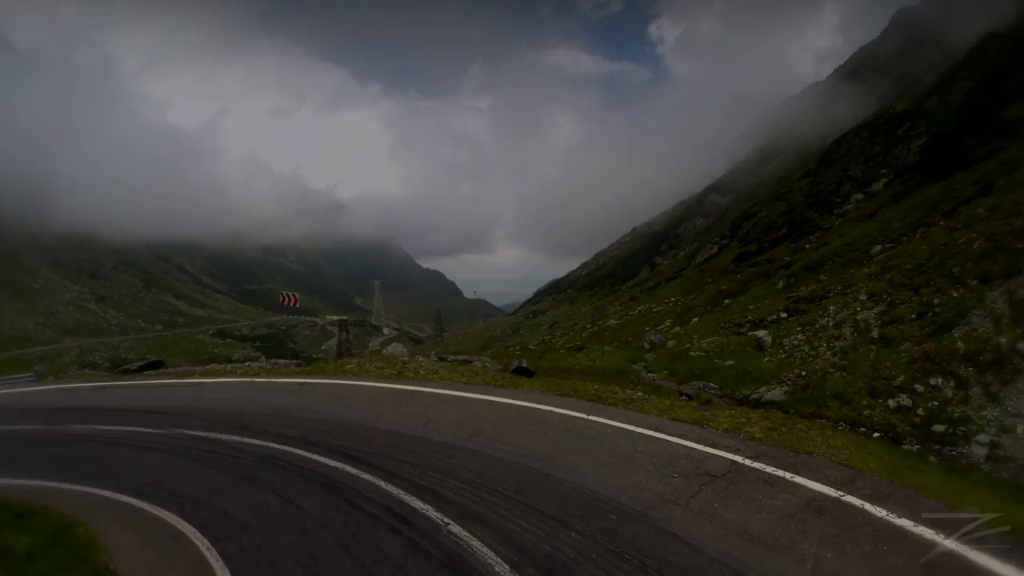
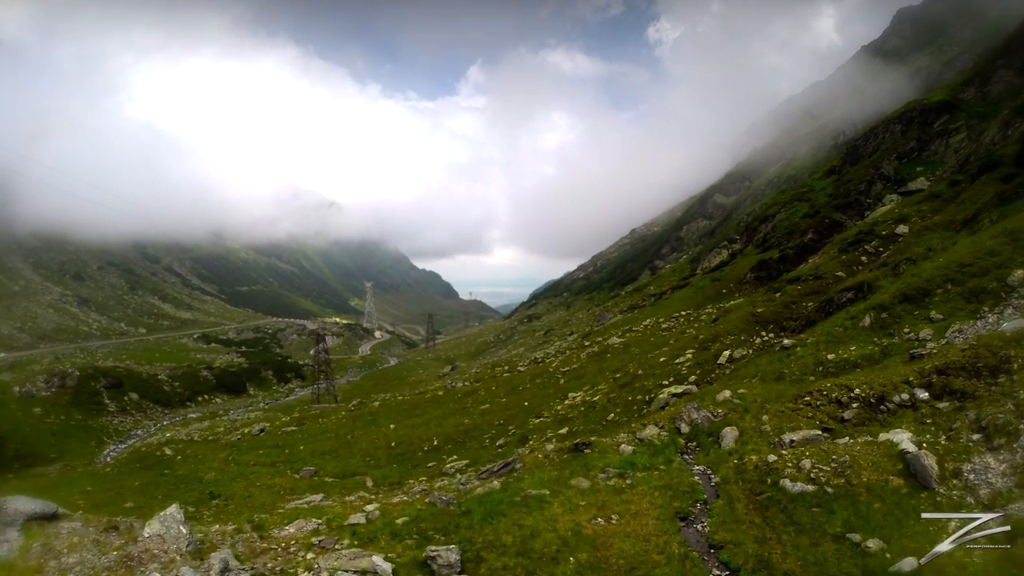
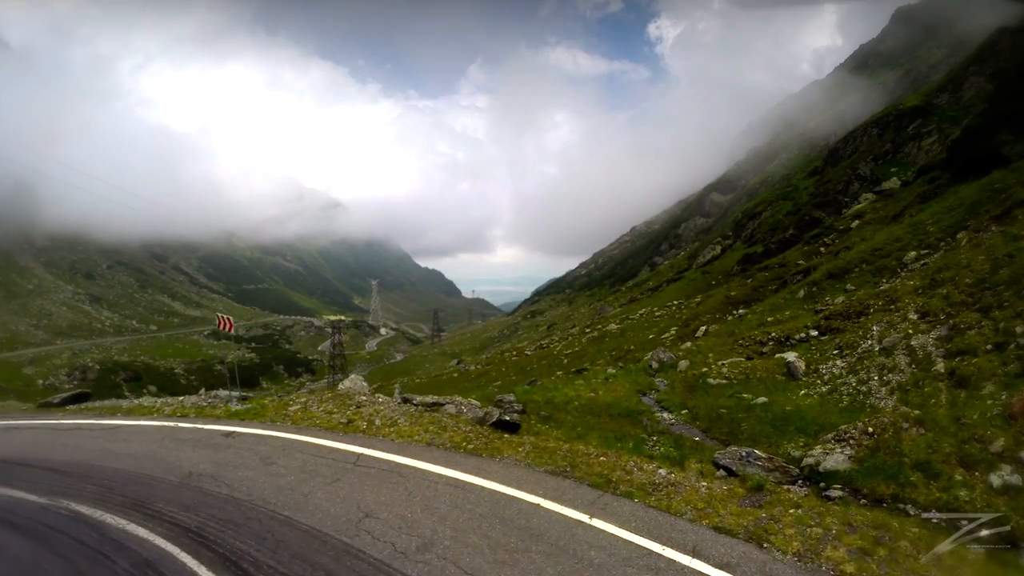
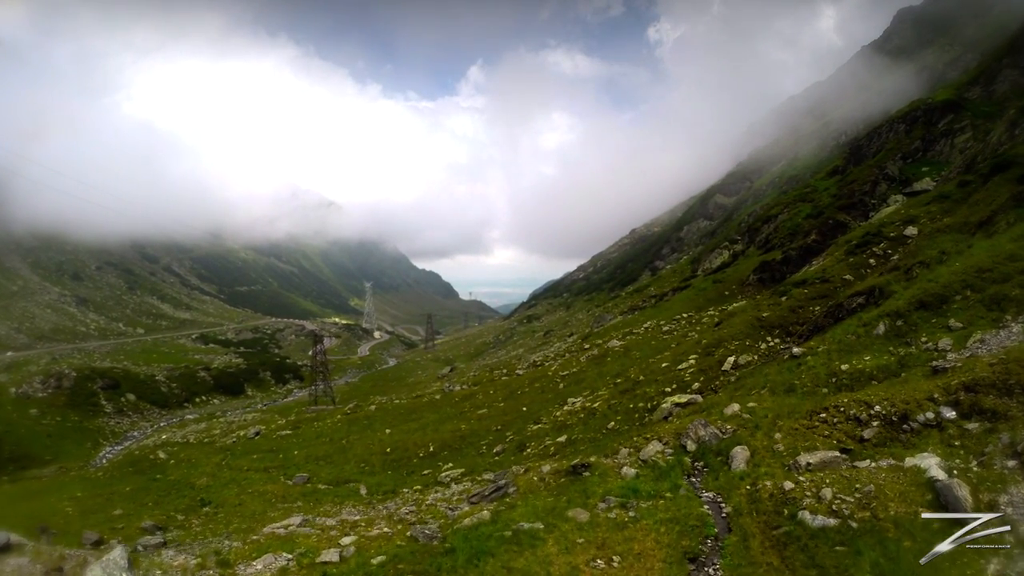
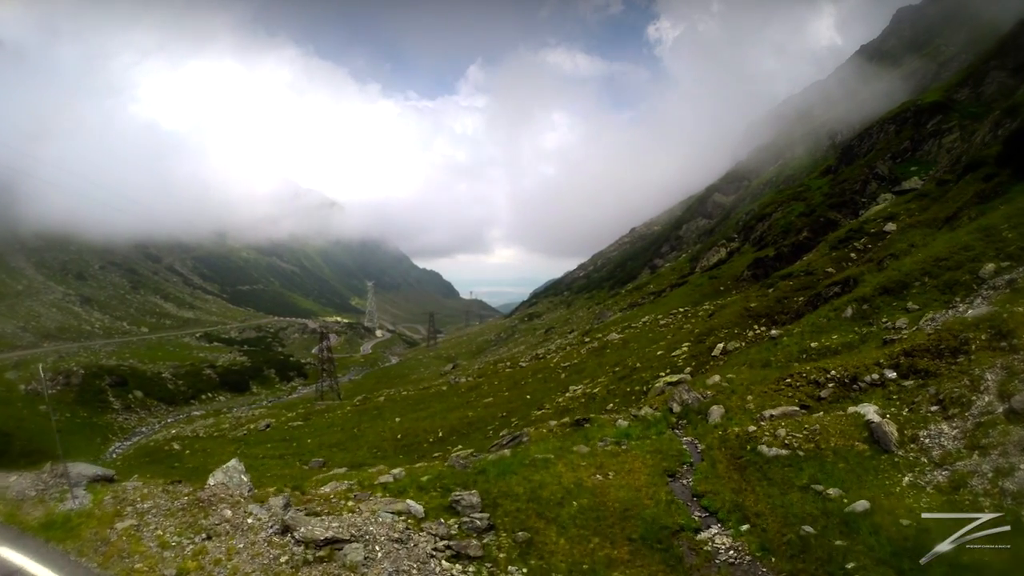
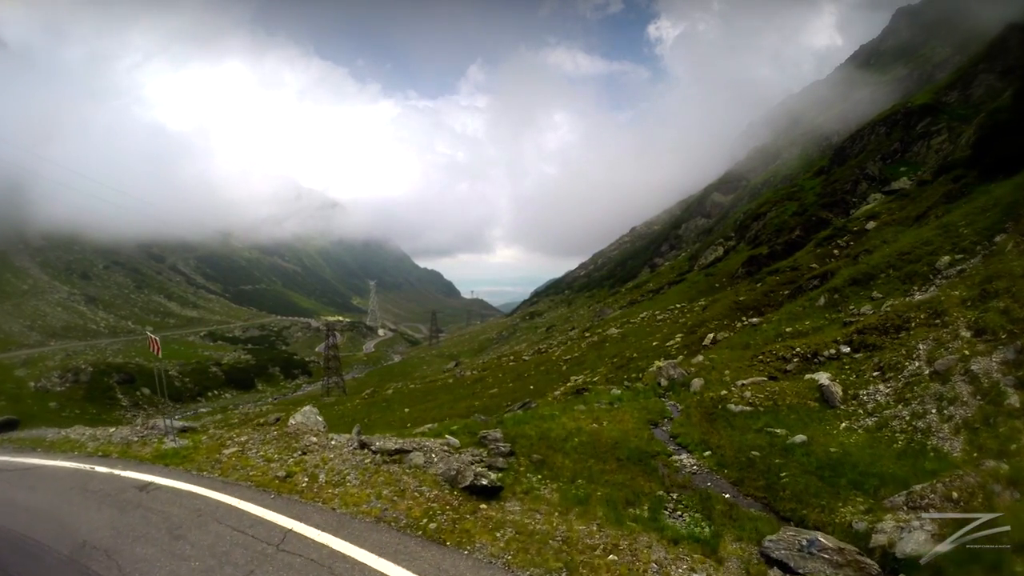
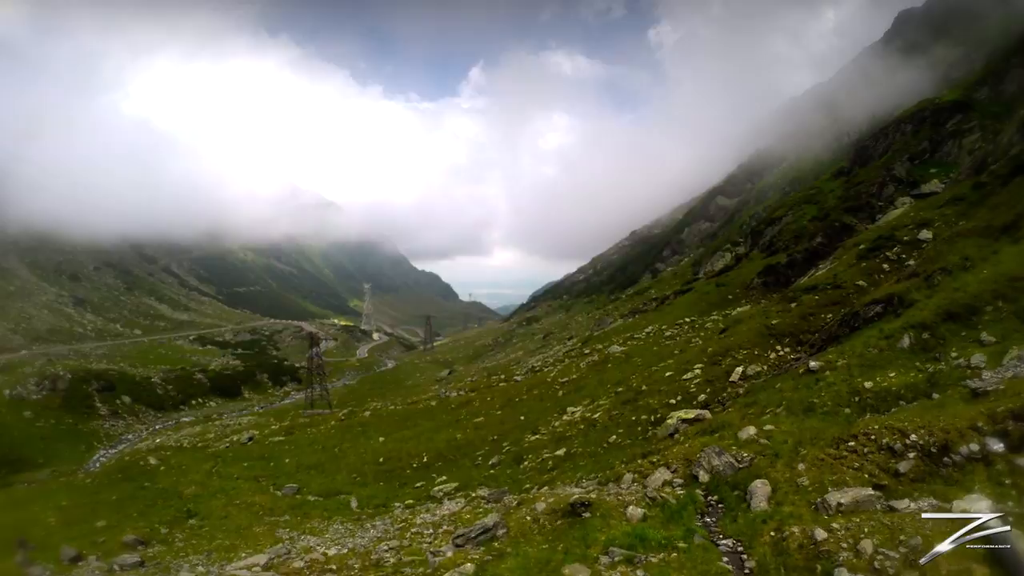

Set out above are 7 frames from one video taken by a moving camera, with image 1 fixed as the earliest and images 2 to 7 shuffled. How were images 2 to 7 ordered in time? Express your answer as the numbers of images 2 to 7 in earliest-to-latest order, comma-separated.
3, 6, 5, 2, 4, 7
